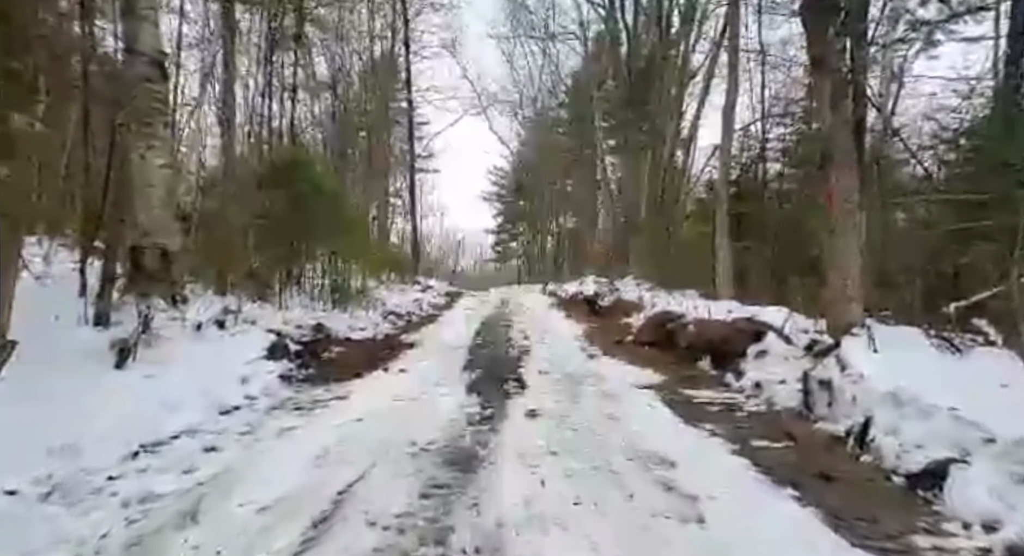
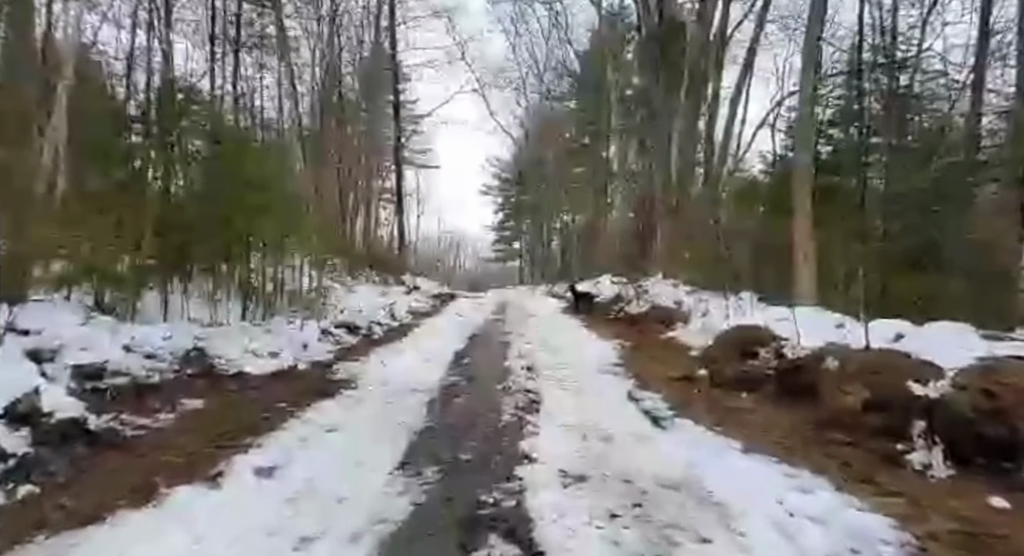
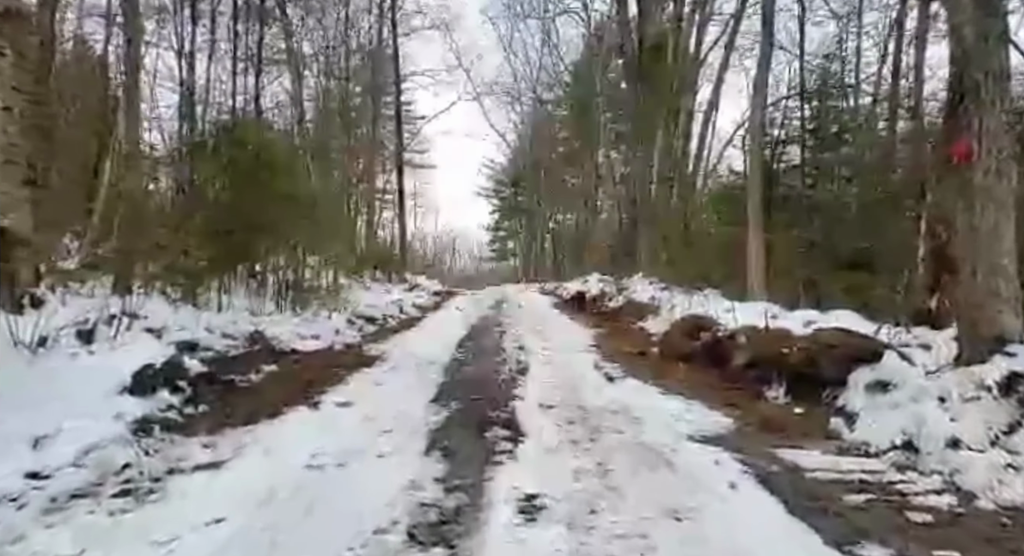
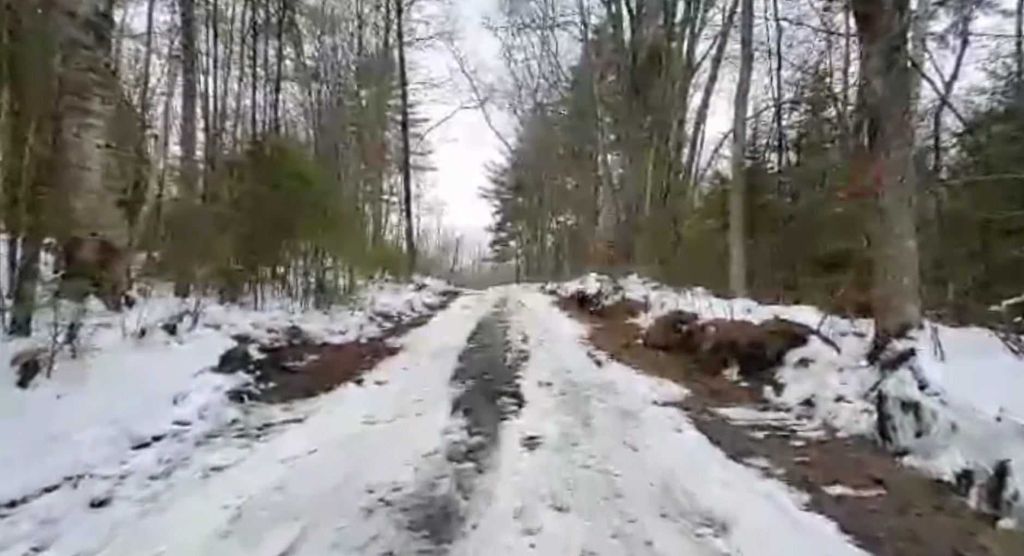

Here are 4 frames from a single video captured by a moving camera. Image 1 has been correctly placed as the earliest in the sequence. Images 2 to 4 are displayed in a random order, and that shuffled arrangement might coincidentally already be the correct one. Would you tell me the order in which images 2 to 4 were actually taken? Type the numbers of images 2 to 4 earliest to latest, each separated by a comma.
4, 3, 2
